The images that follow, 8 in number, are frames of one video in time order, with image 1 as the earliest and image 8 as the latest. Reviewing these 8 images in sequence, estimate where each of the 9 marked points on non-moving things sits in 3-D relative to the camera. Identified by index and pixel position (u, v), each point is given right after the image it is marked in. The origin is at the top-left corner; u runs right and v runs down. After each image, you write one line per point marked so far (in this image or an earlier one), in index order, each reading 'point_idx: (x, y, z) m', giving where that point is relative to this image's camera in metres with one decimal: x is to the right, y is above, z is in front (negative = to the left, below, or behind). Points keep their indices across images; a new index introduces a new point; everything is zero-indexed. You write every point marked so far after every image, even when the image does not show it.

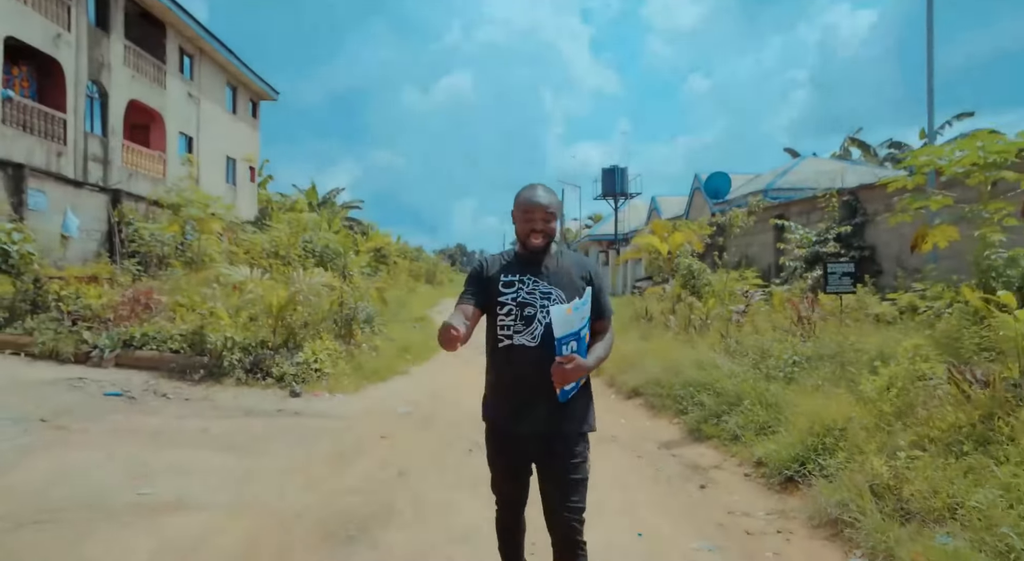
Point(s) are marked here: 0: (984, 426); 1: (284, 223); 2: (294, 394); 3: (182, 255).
0: (+2.7, -0.8, +3.7) m
1: (-6.6, +1.7, +18.7) m
2: (-2.5, -1.3, +7.4) m
3: (-6.5, +0.5, +12.6) m
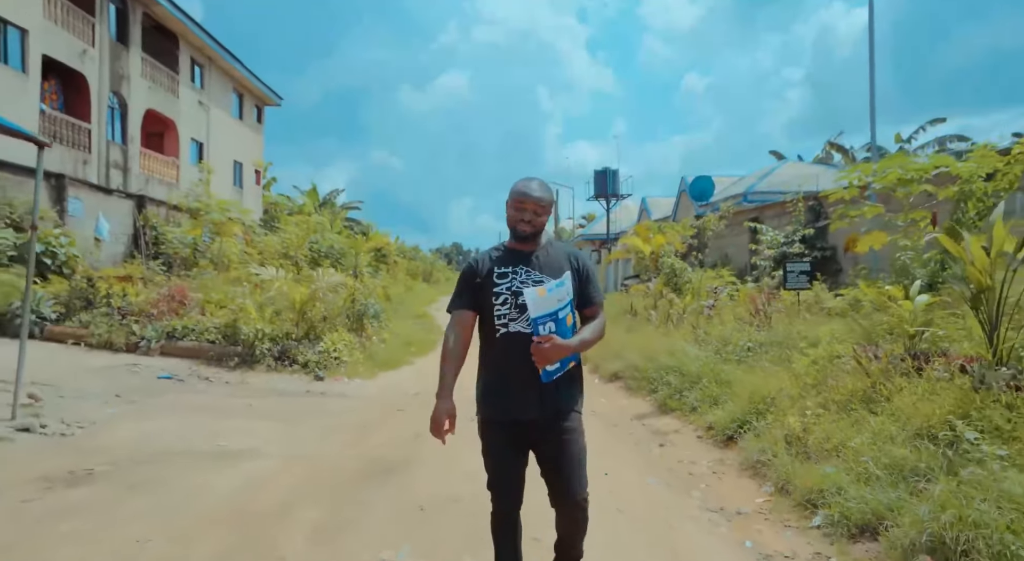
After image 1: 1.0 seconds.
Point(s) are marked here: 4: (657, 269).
0: (+2.7, -0.8, +4.9) m
1: (-6.8, +1.7, +19.7) m
2: (-2.6, -1.3, +8.5) m
3: (-6.6, +0.5, +13.7) m
4: (+3.1, +0.3, +13.6) m
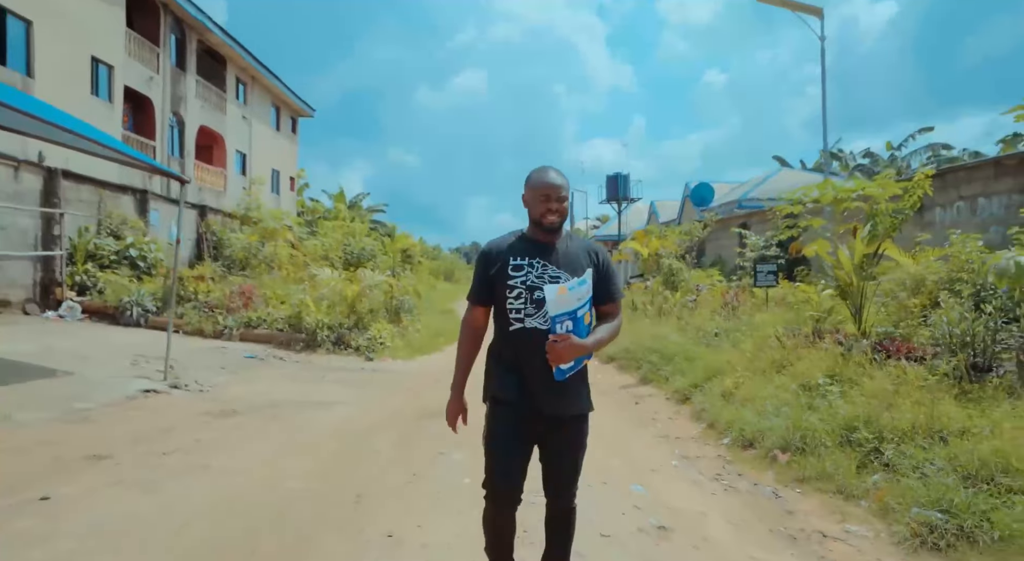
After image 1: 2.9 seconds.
0: (+2.8, -0.8, +6.7) m
1: (-6.2, +1.7, +21.8) m
2: (-2.3, -1.3, +10.4) m
3: (-6.2, +0.5, +15.7) m
4: (+3.4, +0.3, +15.4) m
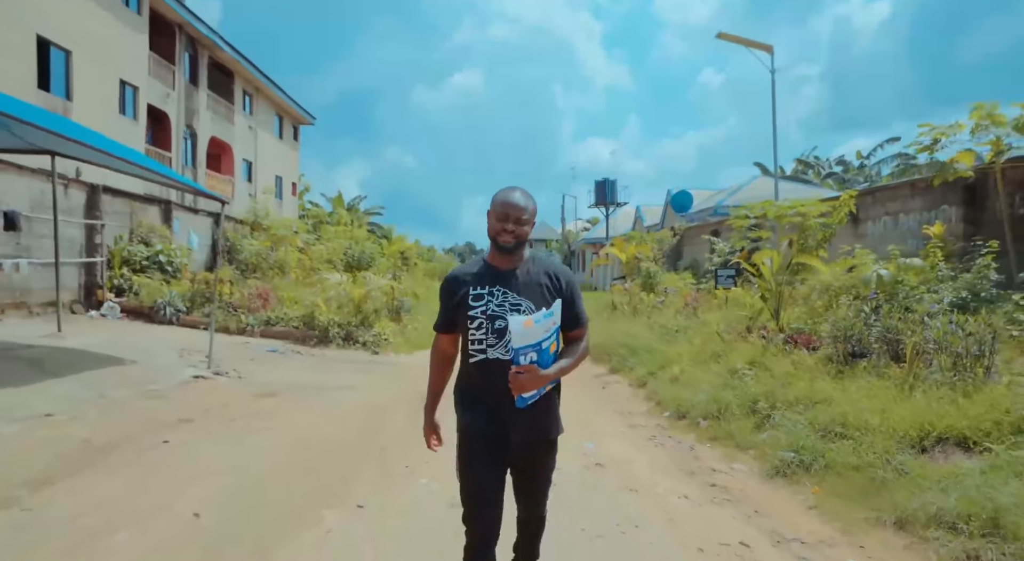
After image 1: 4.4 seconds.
0: (+2.6, -0.9, +8.1) m
1: (-6.5, +1.7, +23.2) m
2: (-2.5, -1.3, +11.9) m
3: (-6.5, +0.5, +17.1) m
4: (+3.2, +0.2, +16.9) m
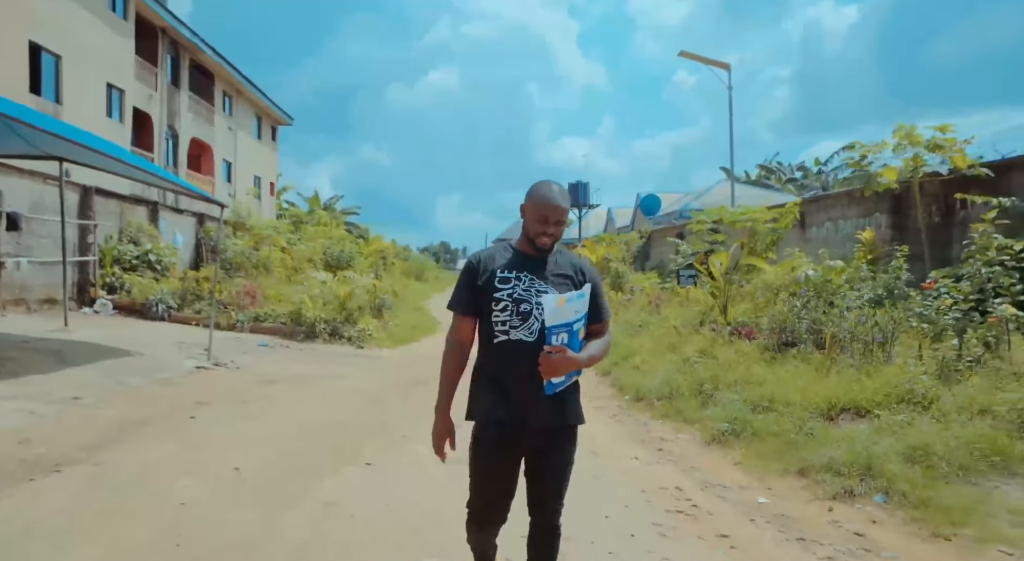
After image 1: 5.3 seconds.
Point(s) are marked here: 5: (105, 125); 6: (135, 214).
0: (+2.3, -0.8, +9.1) m
1: (-7.4, +1.7, +23.7) m
2: (-3.0, -1.3, +12.6) m
3: (-7.1, +0.5, +17.7) m
4: (+2.5, +0.2, +17.8) m
5: (-10.1, +3.8, +15.9) m
6: (-8.7, +1.5, +14.9) m
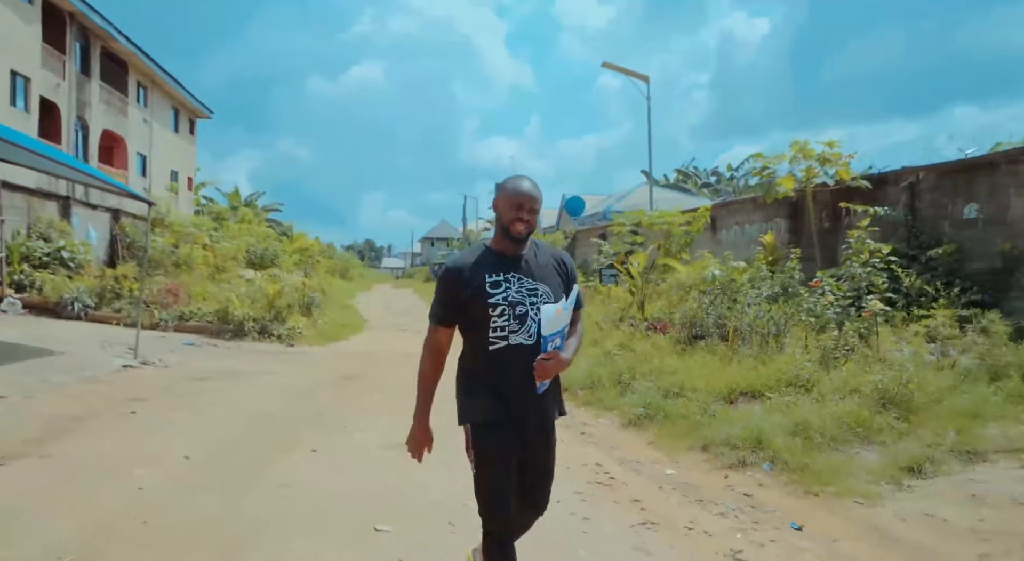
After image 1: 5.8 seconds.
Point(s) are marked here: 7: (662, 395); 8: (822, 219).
0: (+1.3, -0.8, +9.7) m
1: (-10.0, +1.8, +23.2) m
2: (-4.4, -1.3, +12.6) m
3: (-9.1, +0.6, +17.2) m
4: (+0.5, +0.3, +18.4) m
5: (-11.8, +3.9, +15.1) m
6: (-10.3, +1.6, +14.3) m
7: (+1.5, -1.2, +6.6) m
8: (+4.9, +1.0, +10.1) m
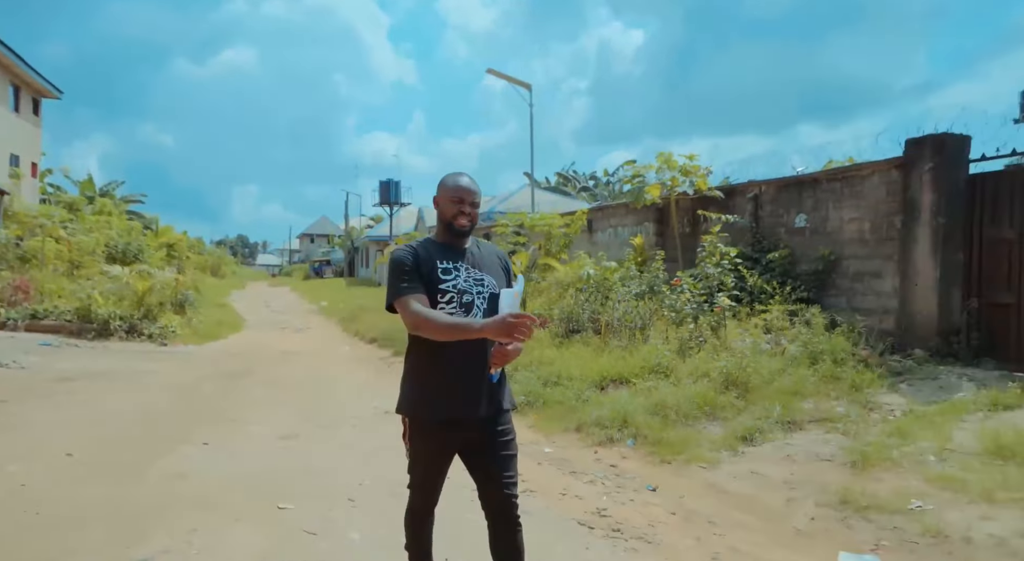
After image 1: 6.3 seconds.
0: (-0.5, -0.8, +10.2) m
1: (-14.0, +1.9, +21.4) m
2: (-6.6, -1.2, +12.0) m
3: (-12.0, +0.7, +15.7) m
4: (-2.8, +0.3, +18.6) m
5: (-14.2, +4.0, +13.1) m
6: (-12.7, +1.7, +12.6) m
7: (+0.3, -1.2, +7.2) m
8: (+3.0, +1.0, +11.2) m
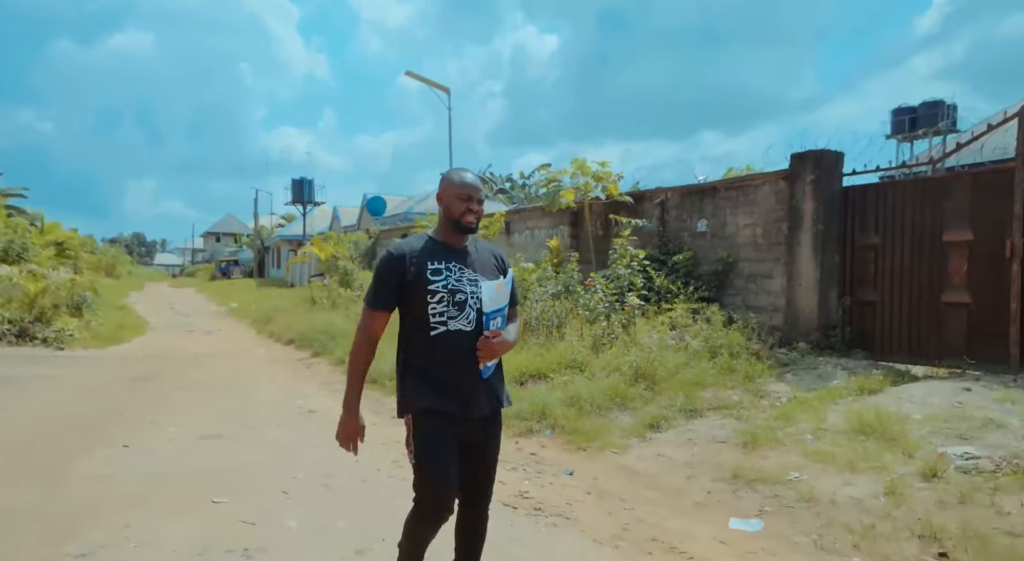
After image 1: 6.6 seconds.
0: (-1.8, -0.8, +10.3) m
1: (-16.6, +1.9, +19.7) m
2: (-8.0, -1.2, +11.3) m
3: (-13.9, +0.7, +14.3) m
4: (-5.2, +0.3, +18.4) m
5: (-15.8, +4.0, +11.5) m
6: (-14.2, +1.7, +11.1) m
7: (-0.6, -1.2, +7.4) m
8: (+1.5, +1.0, +11.8) m
